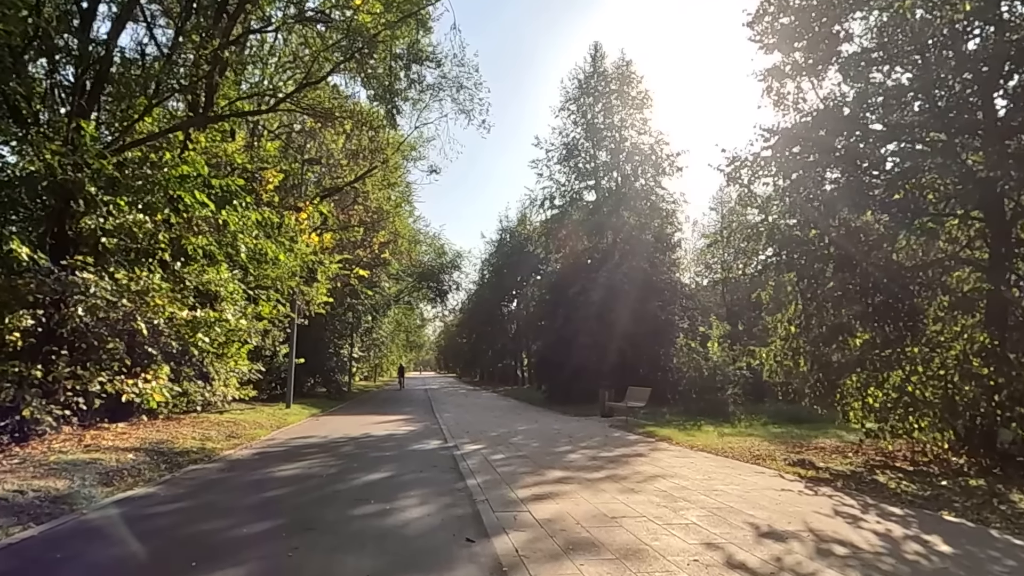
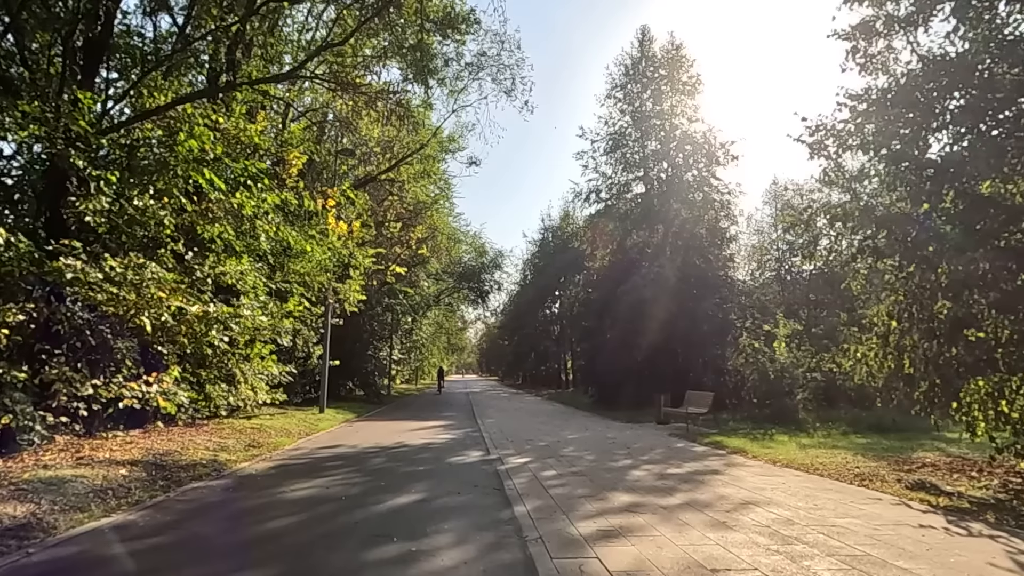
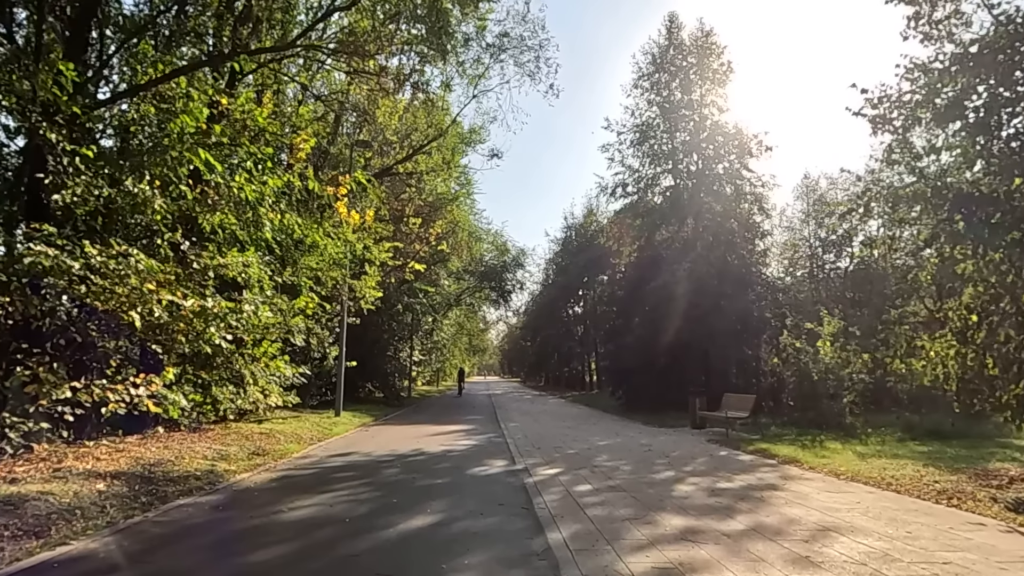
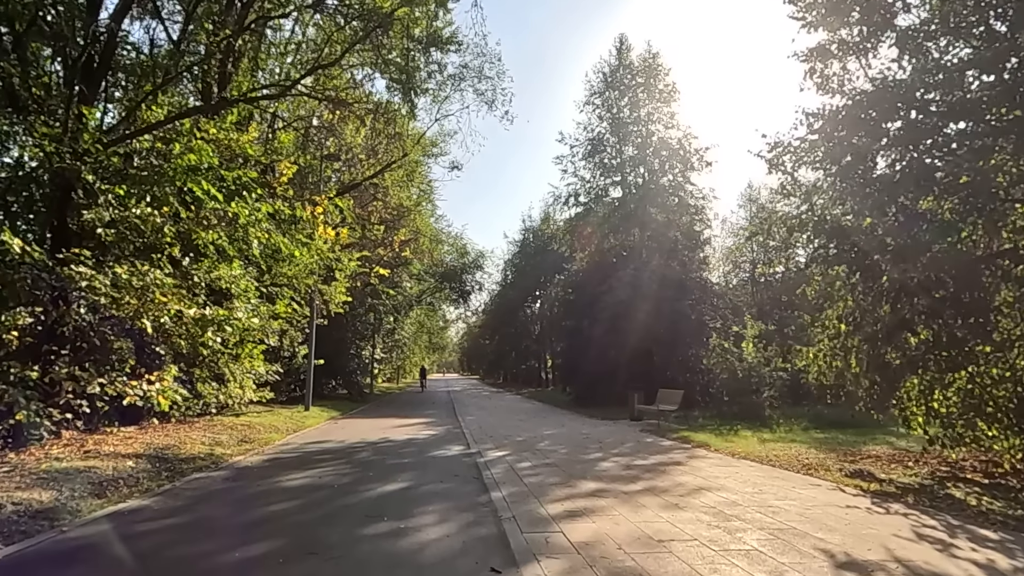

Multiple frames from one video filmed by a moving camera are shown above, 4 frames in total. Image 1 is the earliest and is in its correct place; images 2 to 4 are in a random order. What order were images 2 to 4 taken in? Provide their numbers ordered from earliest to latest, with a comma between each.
4, 2, 3
